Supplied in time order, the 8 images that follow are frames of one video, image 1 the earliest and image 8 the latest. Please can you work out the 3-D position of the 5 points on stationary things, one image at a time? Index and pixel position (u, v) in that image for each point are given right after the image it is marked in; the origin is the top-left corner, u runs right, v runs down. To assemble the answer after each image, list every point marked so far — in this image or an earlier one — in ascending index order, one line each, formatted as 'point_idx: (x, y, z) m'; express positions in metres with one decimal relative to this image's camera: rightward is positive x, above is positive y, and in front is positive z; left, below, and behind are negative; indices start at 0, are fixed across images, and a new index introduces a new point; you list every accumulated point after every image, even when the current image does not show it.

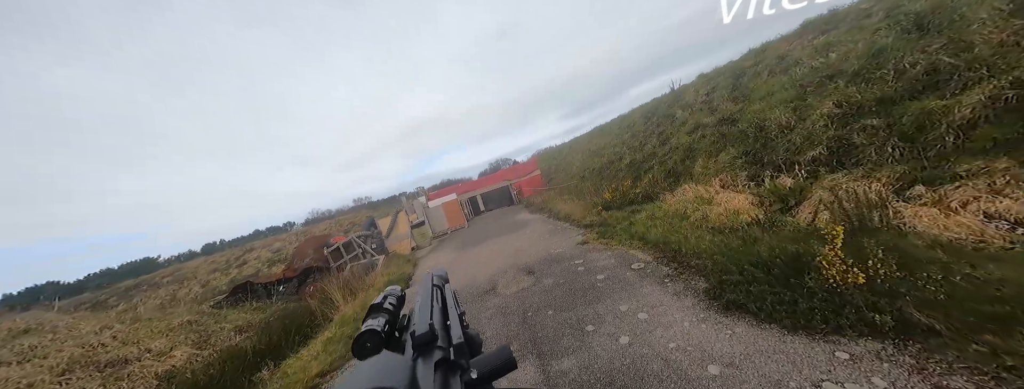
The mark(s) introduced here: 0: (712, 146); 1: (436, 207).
0: (+5.7, +1.4, +7.5) m
1: (-5.2, -0.9, +17.6) m
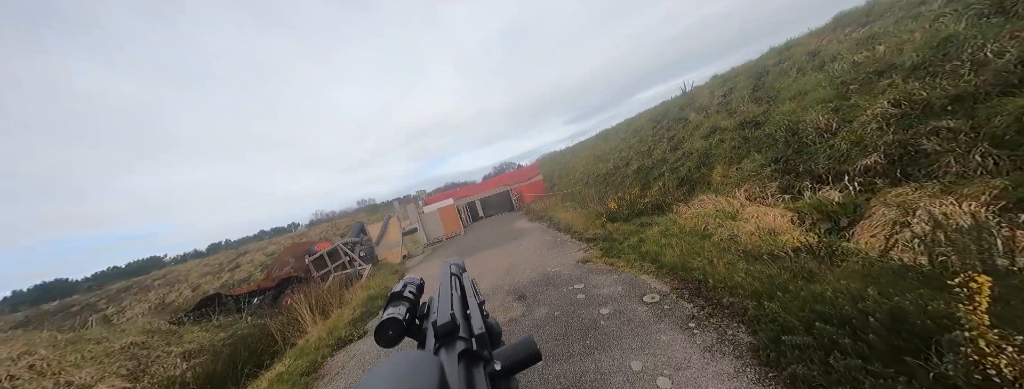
0: (+5.6, +1.1, +6.6) m
1: (-5.2, -1.2, +16.9) m
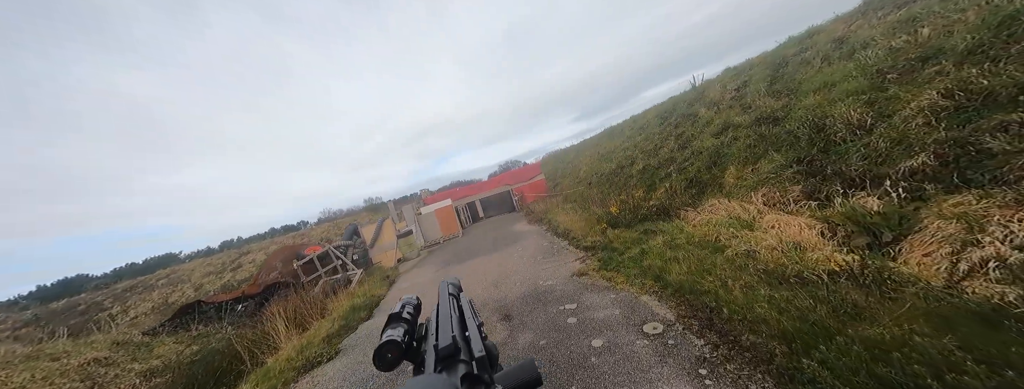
0: (+5.3, +1.0, +6.0) m
1: (-5.2, -1.2, +16.5) m
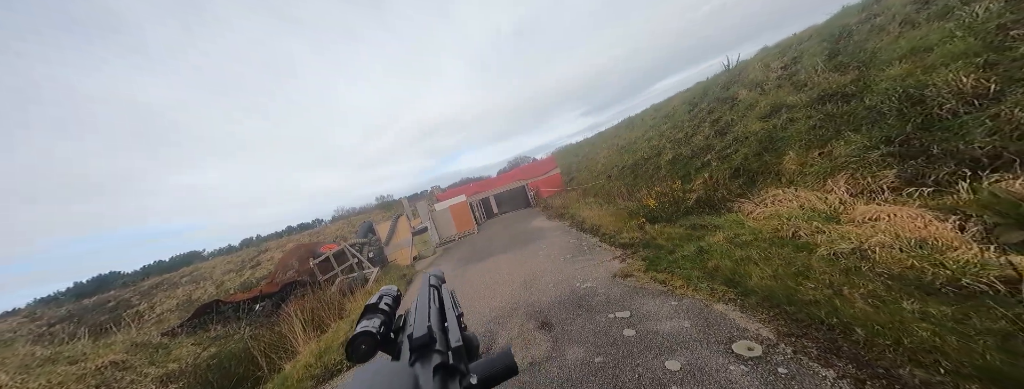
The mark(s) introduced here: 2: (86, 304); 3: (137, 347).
0: (+5.9, +1.2, +5.2) m
1: (-4.2, -1.0, +16.1) m
2: (-29.5, -7.6, +18.1) m
3: (-9.5, -3.8, +6.6) m
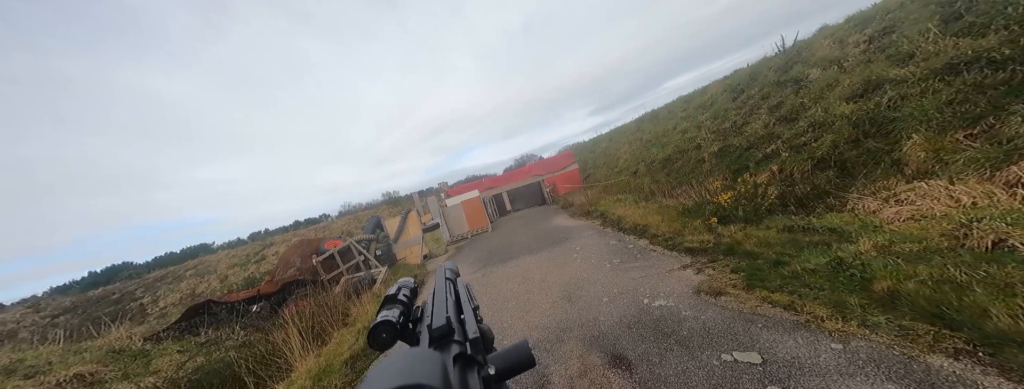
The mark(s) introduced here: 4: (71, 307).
0: (+6.6, +1.3, +4.0) m
1: (-3.3, -0.7, +15.2) m
2: (-28.7, -6.9, +17.7) m
3: (-8.8, -3.5, +5.8) m
4: (-26.5, -6.8, +15.7) m
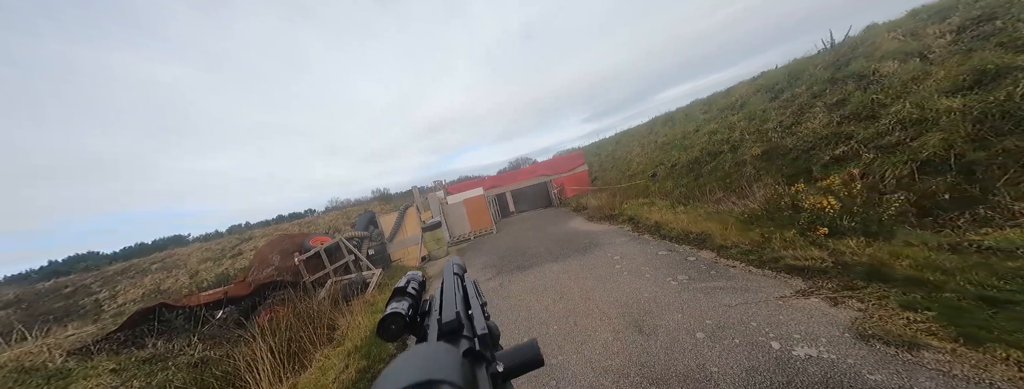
0: (+7.4, +1.1, +3.1) m
1: (-2.9, -0.5, +13.9) m
2: (-28.6, -5.6, +15.8) m
3: (-8.3, -3.1, +4.4) m
4: (-26.4, -5.6, +13.8) m
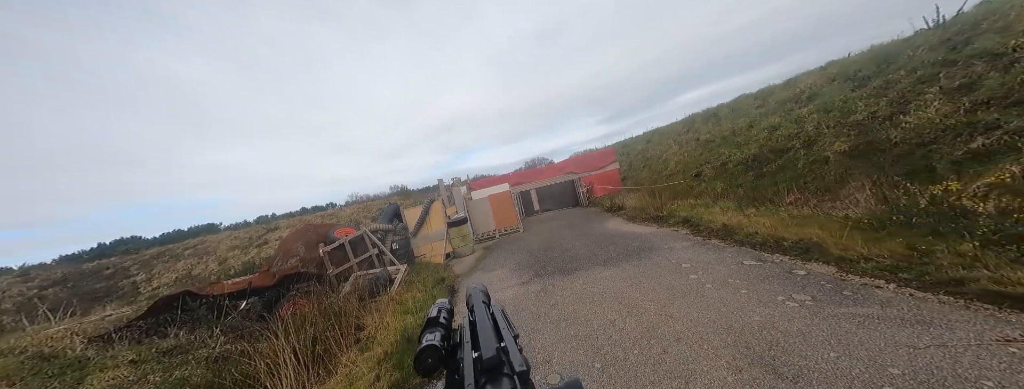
0: (+8.2, +1.0, +1.8) m
1: (-1.5, -0.3, +13.3) m
2: (-27.2, -4.6, +16.6) m
3: (-7.5, -2.7, +4.1) m
4: (-25.1, -4.7, +14.5) m
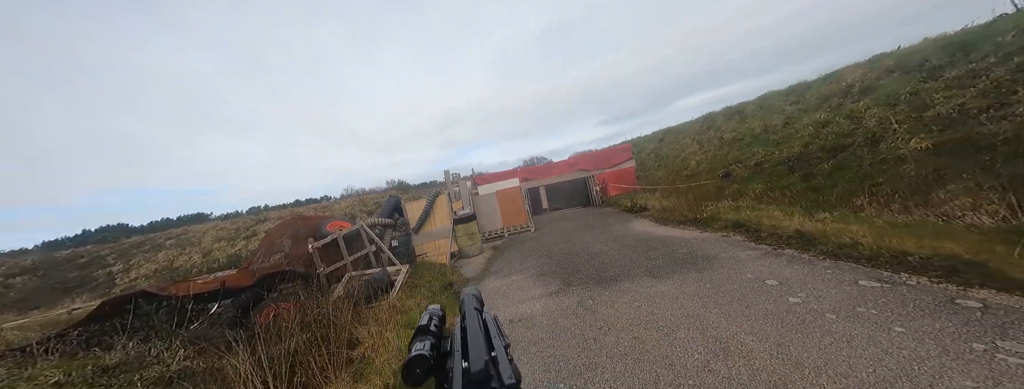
0: (+8.8, +0.9, +0.8) m
1: (-1.0, 0.0, +12.2) m
2: (-26.8, -3.6, +15.3) m
3: (-6.9, -2.3, +3.0) m
4: (-24.7, -3.7, +13.2) m
